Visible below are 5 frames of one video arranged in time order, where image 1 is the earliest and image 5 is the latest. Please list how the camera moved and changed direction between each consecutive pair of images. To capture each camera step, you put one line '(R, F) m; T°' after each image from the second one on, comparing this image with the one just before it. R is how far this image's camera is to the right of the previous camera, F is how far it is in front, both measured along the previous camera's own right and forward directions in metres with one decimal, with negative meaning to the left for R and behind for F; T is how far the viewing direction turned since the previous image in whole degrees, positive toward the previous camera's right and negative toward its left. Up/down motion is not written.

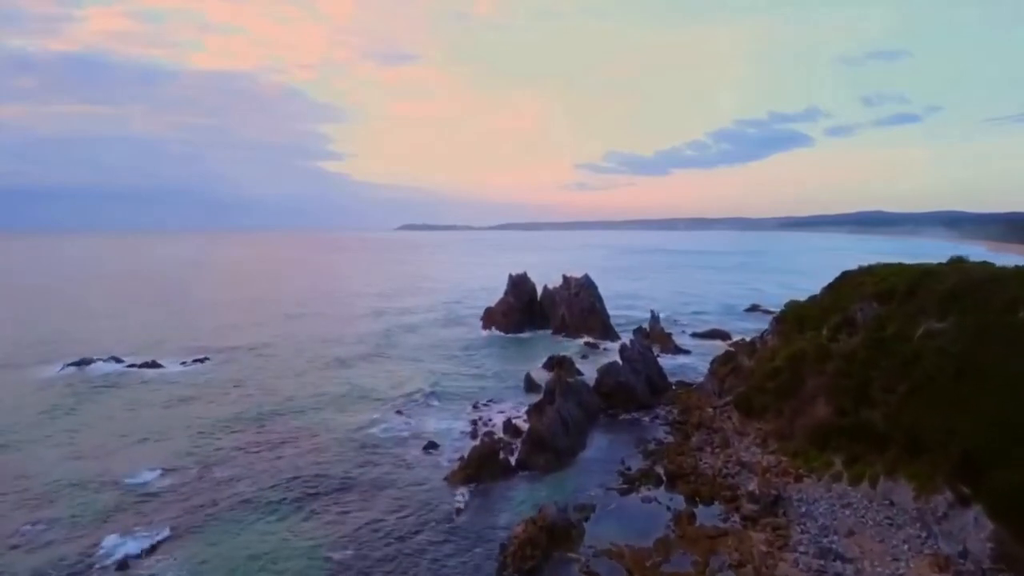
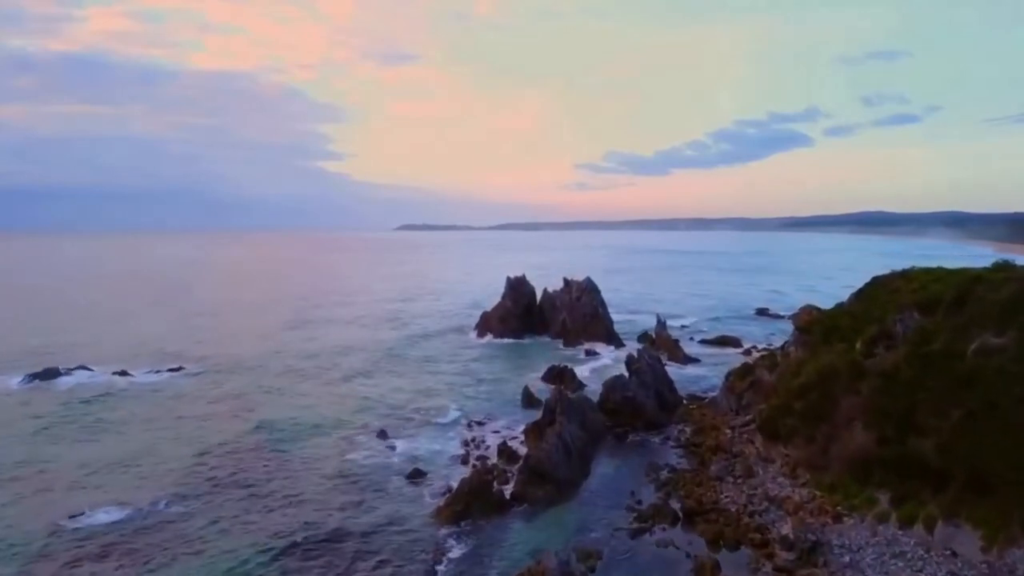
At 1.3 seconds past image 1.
(+0.2, +4.2) m; 0°
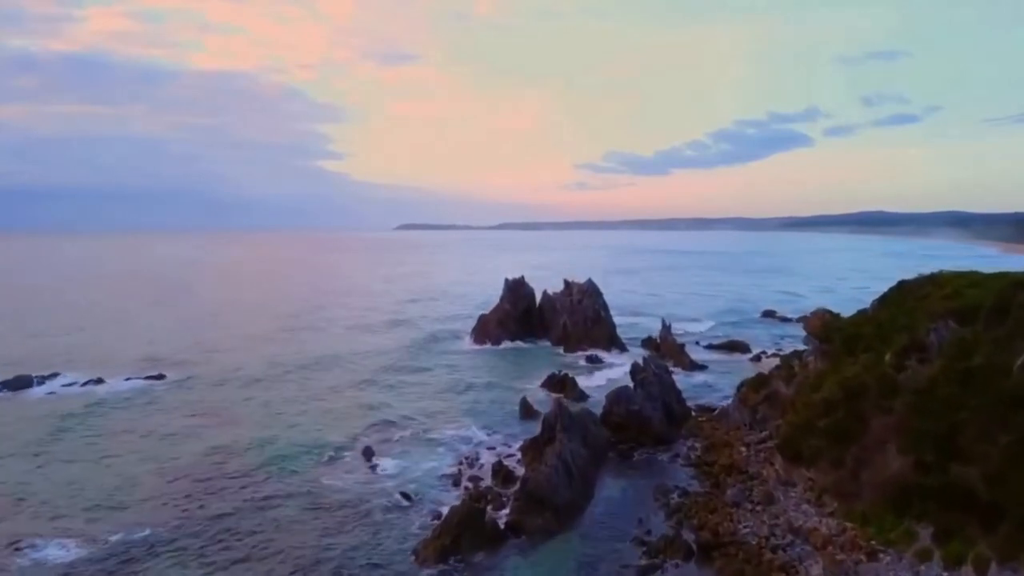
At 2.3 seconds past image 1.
(+0.2, +3.0) m; 0°
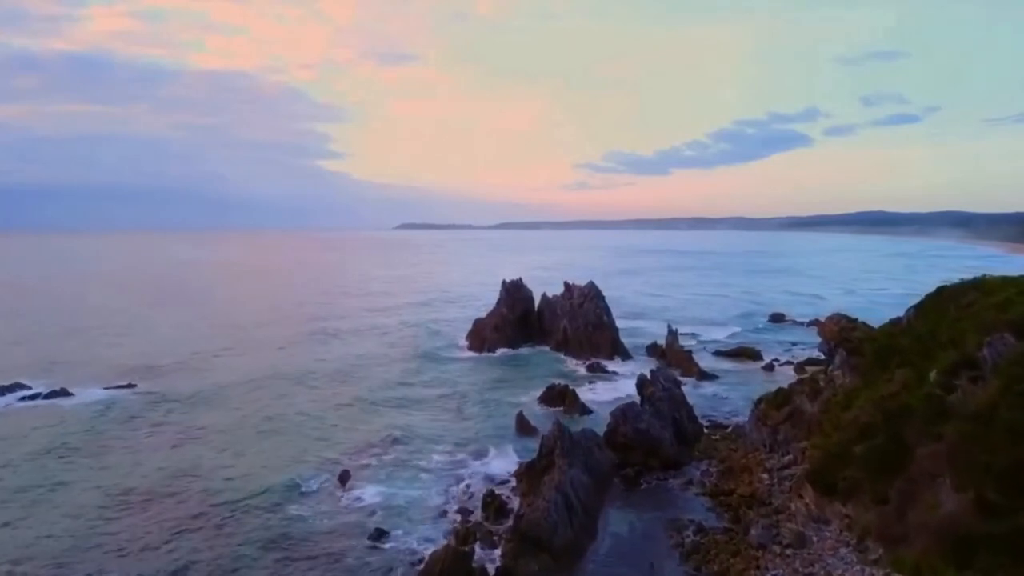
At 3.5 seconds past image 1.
(+0.3, +3.8) m; 0°
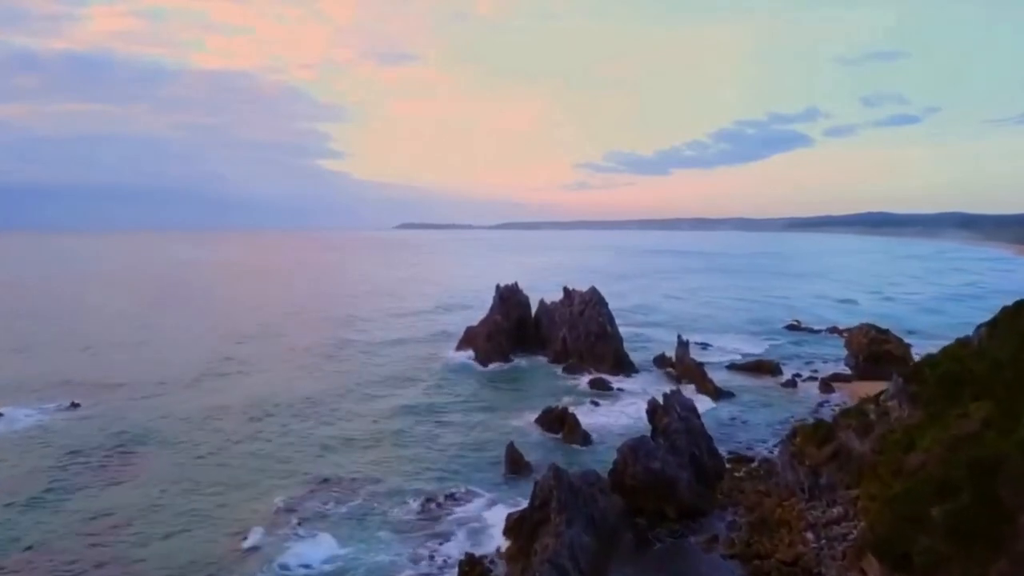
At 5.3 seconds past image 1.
(+0.5, +5.9) m; 0°
